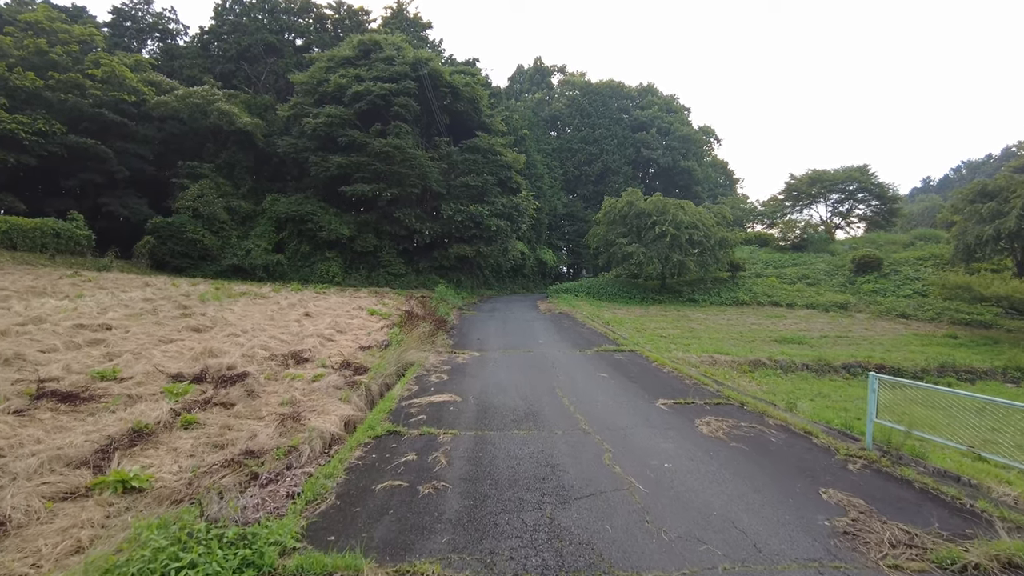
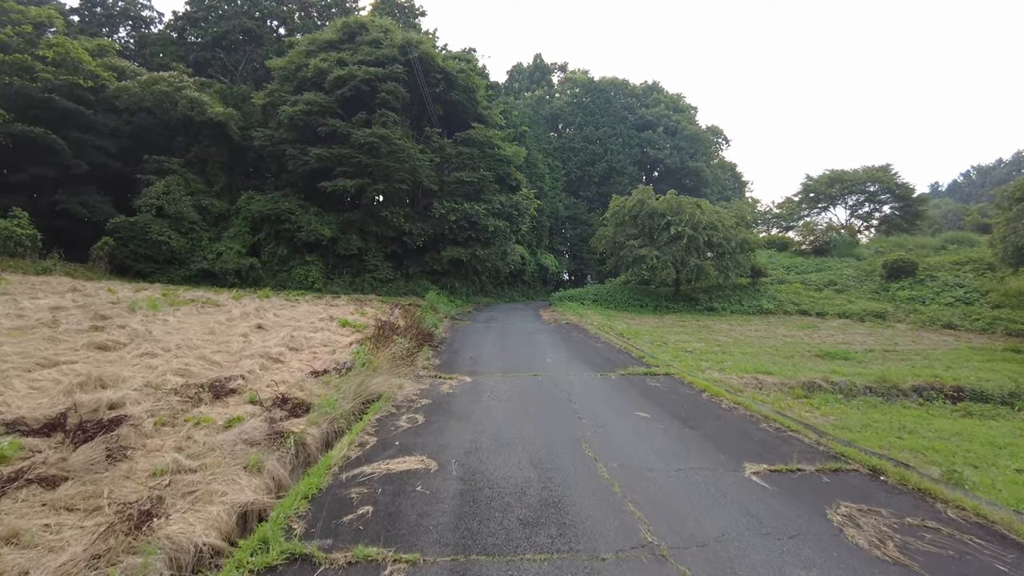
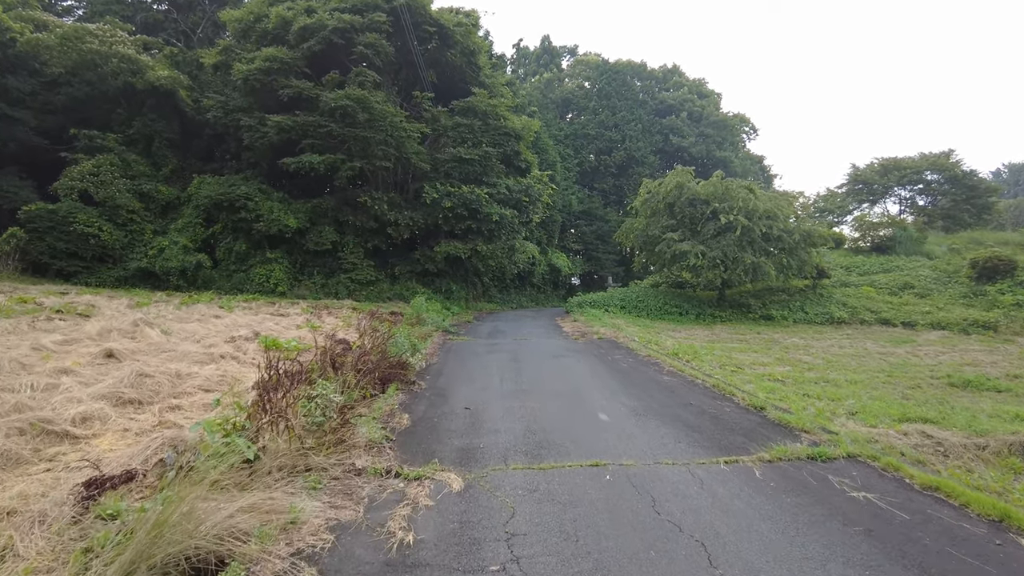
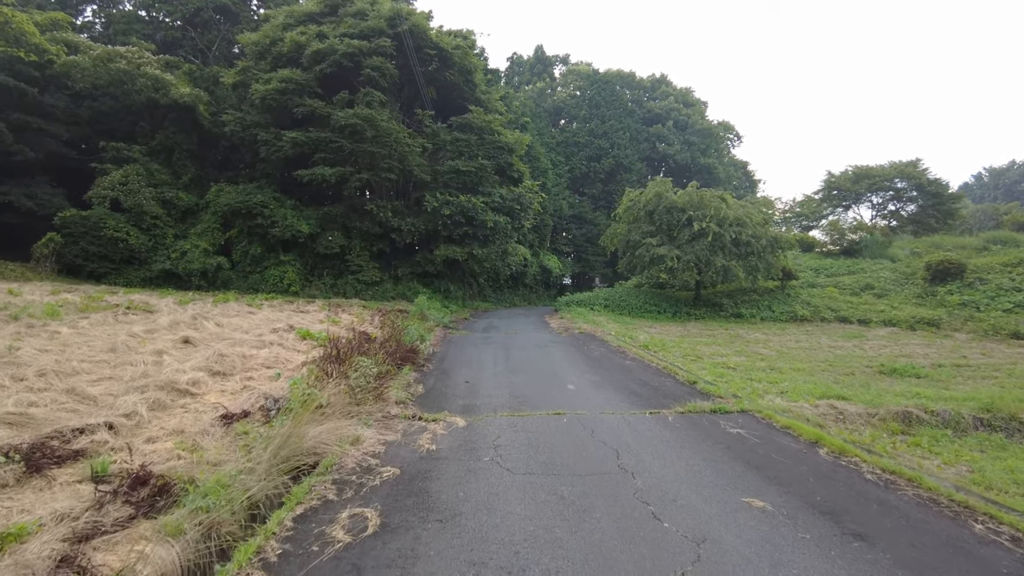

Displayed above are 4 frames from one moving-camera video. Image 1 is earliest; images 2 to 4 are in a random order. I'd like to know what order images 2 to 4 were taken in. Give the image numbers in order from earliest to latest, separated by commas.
2, 4, 3
